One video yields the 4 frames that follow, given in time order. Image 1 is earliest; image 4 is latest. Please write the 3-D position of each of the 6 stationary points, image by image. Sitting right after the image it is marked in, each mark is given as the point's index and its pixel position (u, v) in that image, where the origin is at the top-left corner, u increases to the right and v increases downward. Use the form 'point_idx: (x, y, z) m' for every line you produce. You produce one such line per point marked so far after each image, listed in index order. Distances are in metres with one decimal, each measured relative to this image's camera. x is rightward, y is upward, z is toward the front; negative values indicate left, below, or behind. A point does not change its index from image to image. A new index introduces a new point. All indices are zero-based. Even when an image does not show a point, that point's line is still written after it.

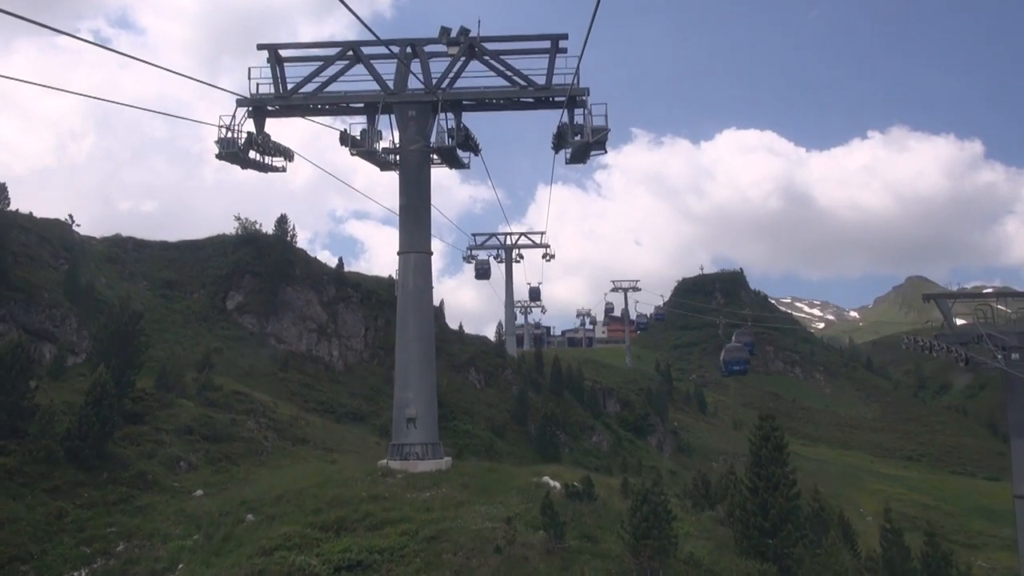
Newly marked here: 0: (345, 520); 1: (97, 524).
0: (-3.4, -4.8, +18.6) m
1: (-9.0, -5.1, +19.5) m
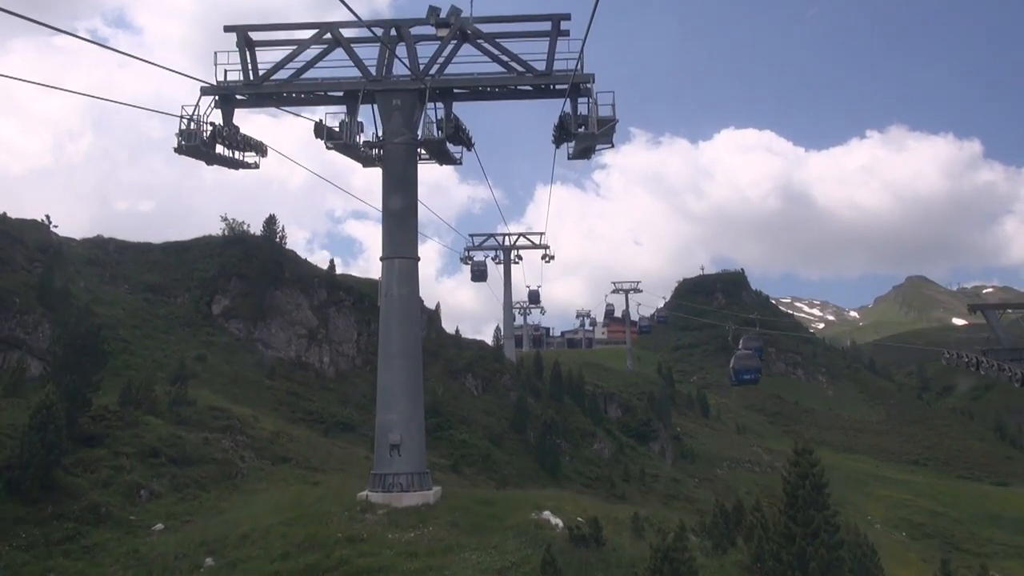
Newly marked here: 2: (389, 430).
0: (-3.5, -5.0, +16.2) m
1: (-9.1, -5.3, +17.1) m
2: (-2.7, -3.1, +19.6) m
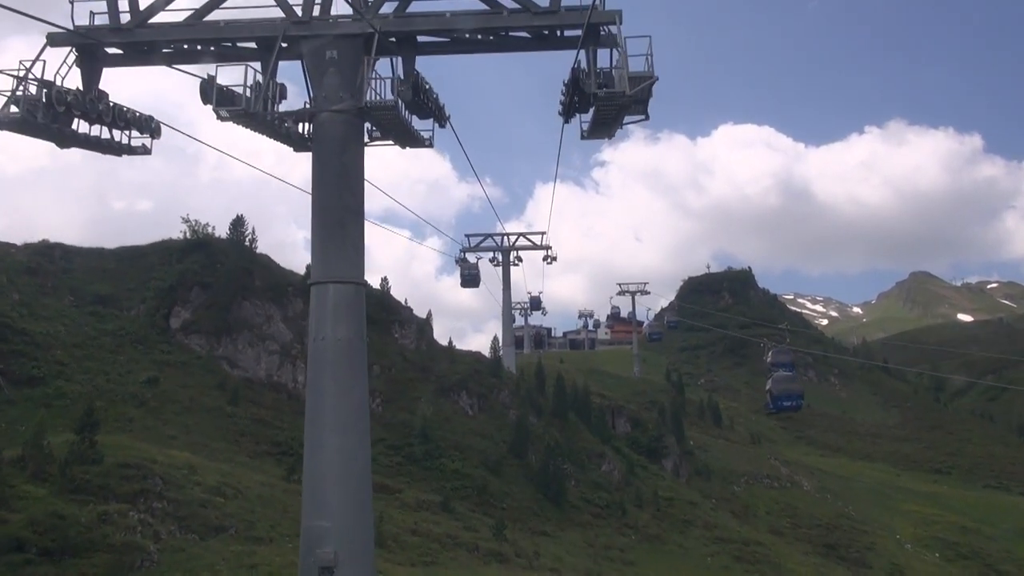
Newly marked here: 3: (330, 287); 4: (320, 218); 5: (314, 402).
0: (-3.6, -5.7, +9.6) m
1: (-9.2, -6.0, +10.6) m
2: (-2.8, -3.7, +13.1) m
3: (-2.8, 0.0, +13.7) m
4: (-3.0, +1.1, +13.8) m
5: (-3.0, -1.7, +13.5) m
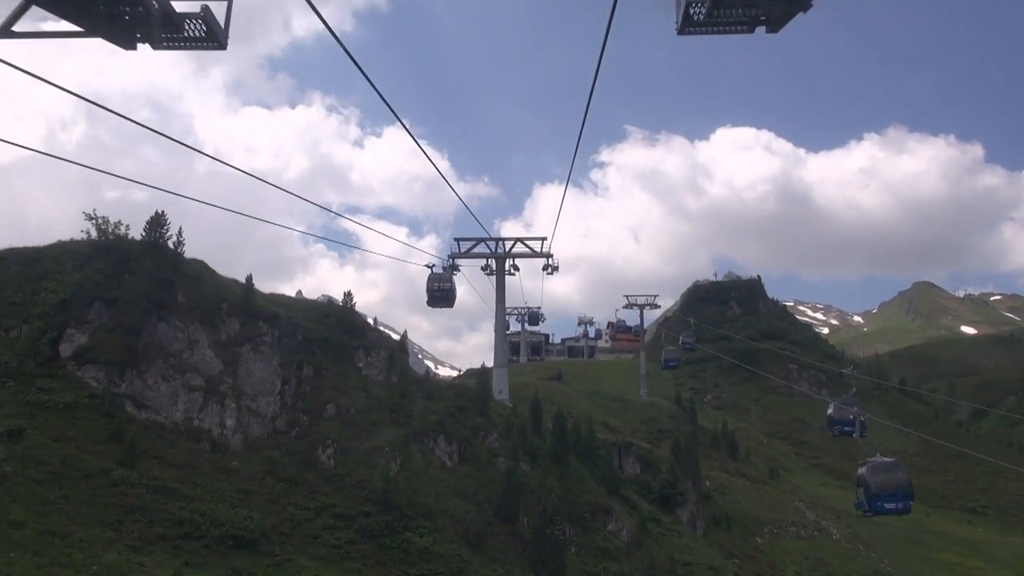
0: (-4.1, -6.7, -1.5) m
1: (-9.6, -6.9, -0.5) m
2: (-3.2, -4.8, +2.0) m
3: (-3.1, -1.1, +2.6) m
4: (-3.2, 0.0, +2.8) m
5: (-3.3, -2.8, +2.4) m
